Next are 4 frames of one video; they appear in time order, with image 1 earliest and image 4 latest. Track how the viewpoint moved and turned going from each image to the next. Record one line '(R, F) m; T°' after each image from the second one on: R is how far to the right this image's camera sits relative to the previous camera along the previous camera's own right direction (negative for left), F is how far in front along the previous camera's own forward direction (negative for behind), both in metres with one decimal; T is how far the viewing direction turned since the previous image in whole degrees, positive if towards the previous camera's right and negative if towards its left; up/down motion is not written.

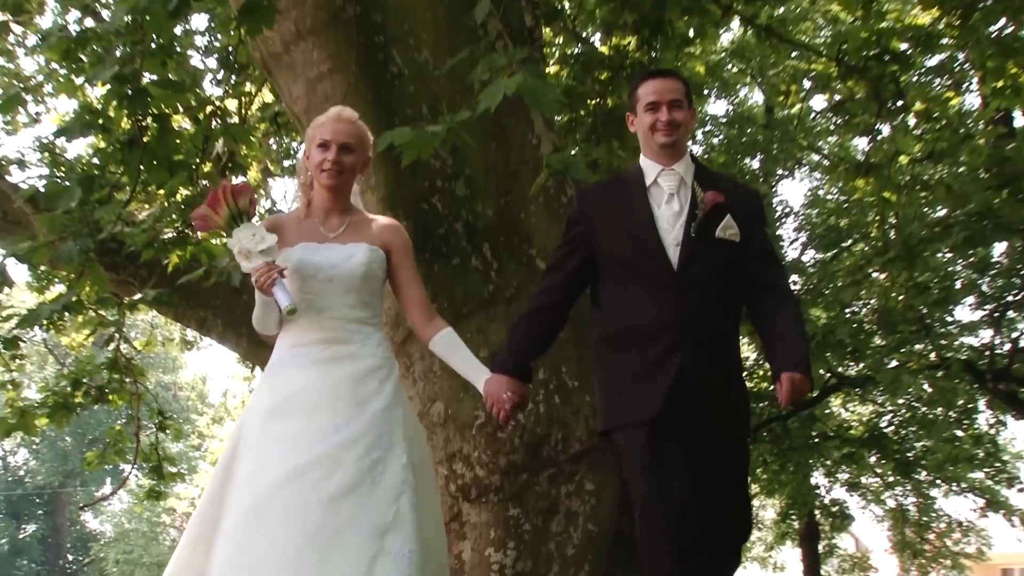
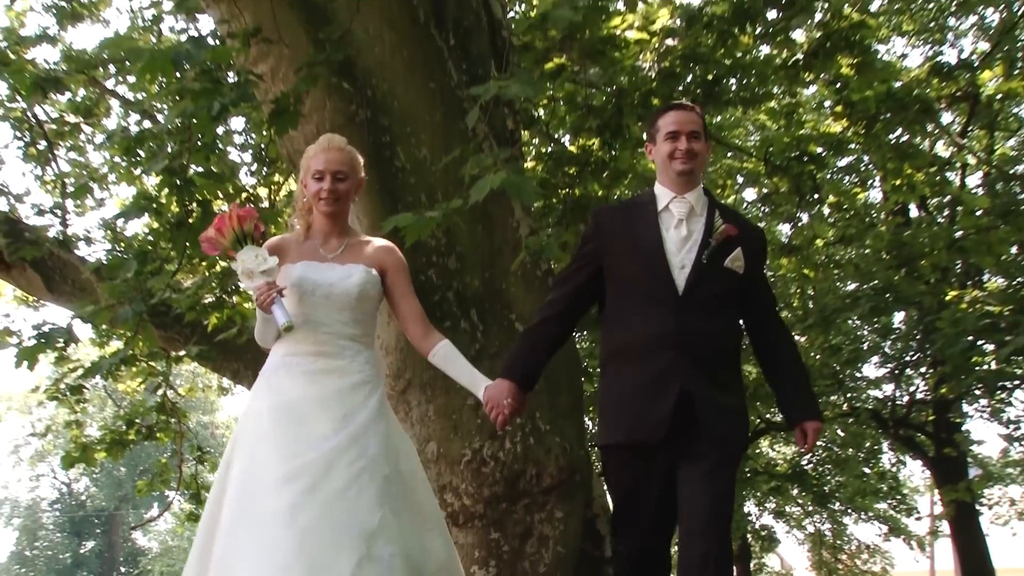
(0.0, -1.2) m; 0°
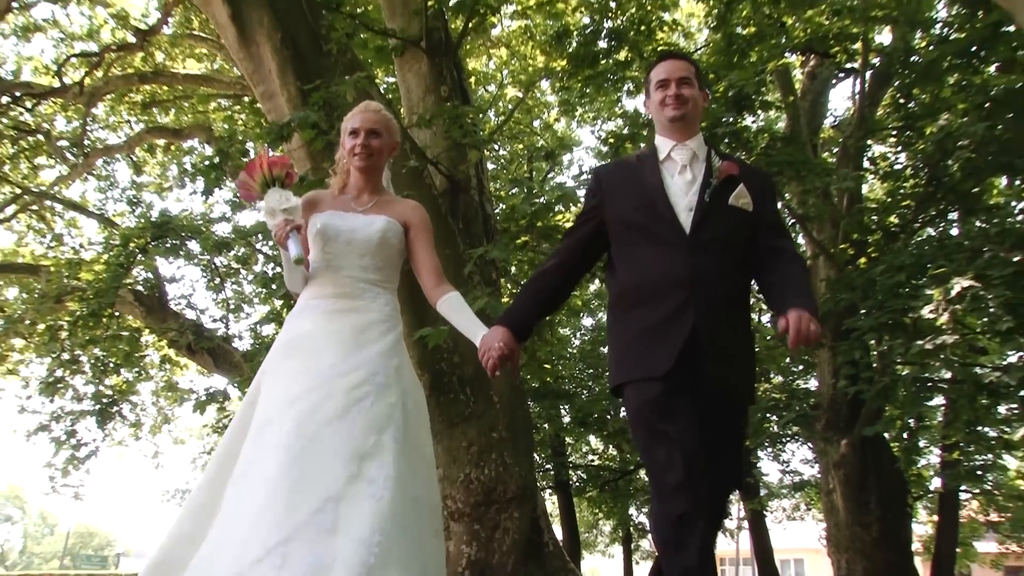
(0.0, -4.8) m; +1°
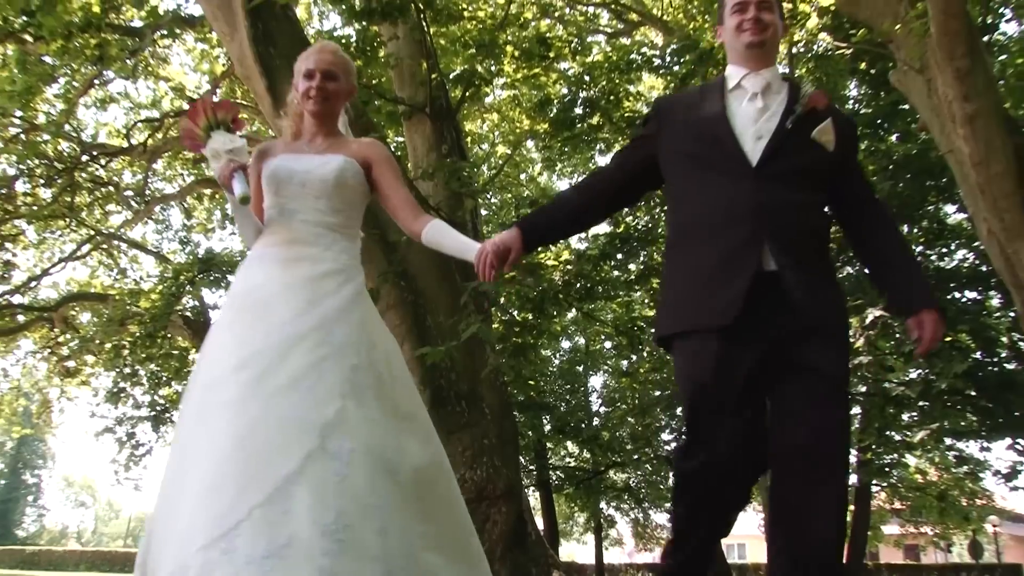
(0.0, -2.2) m; 0°
